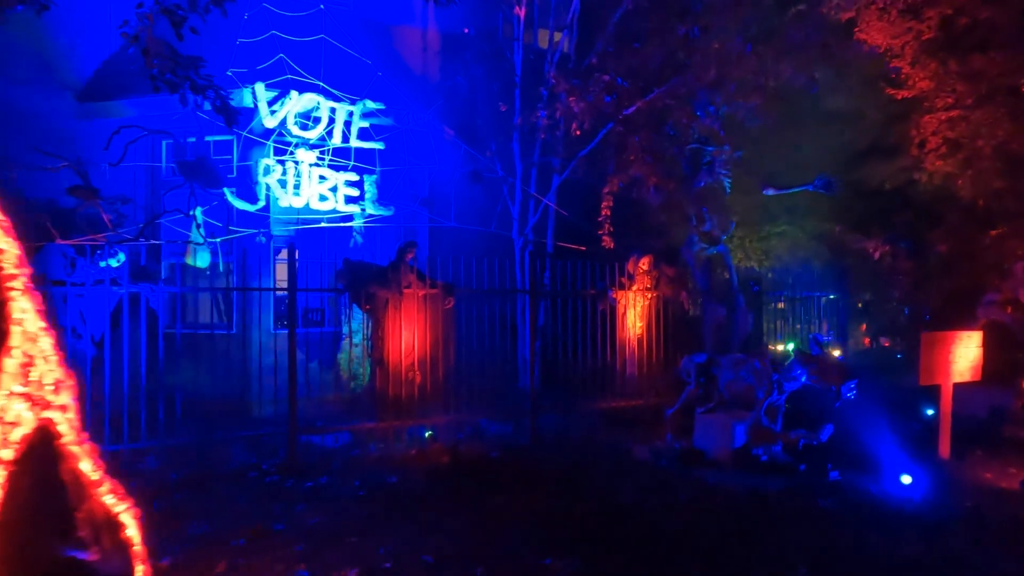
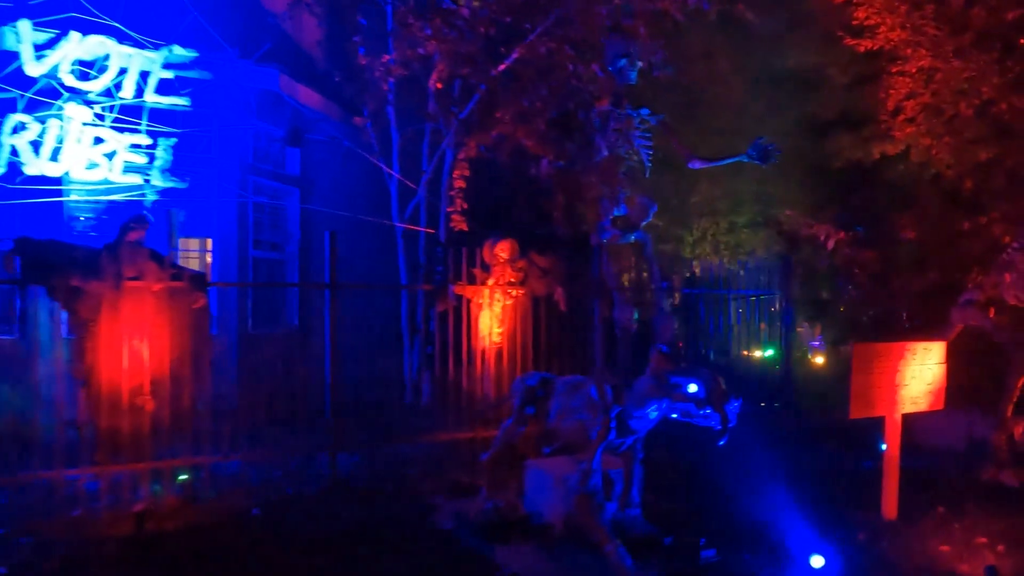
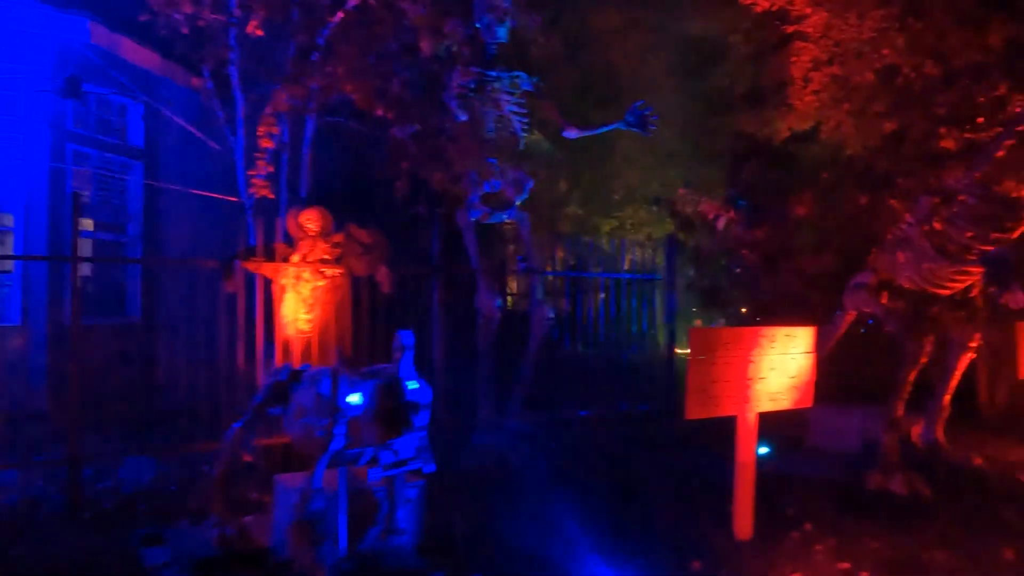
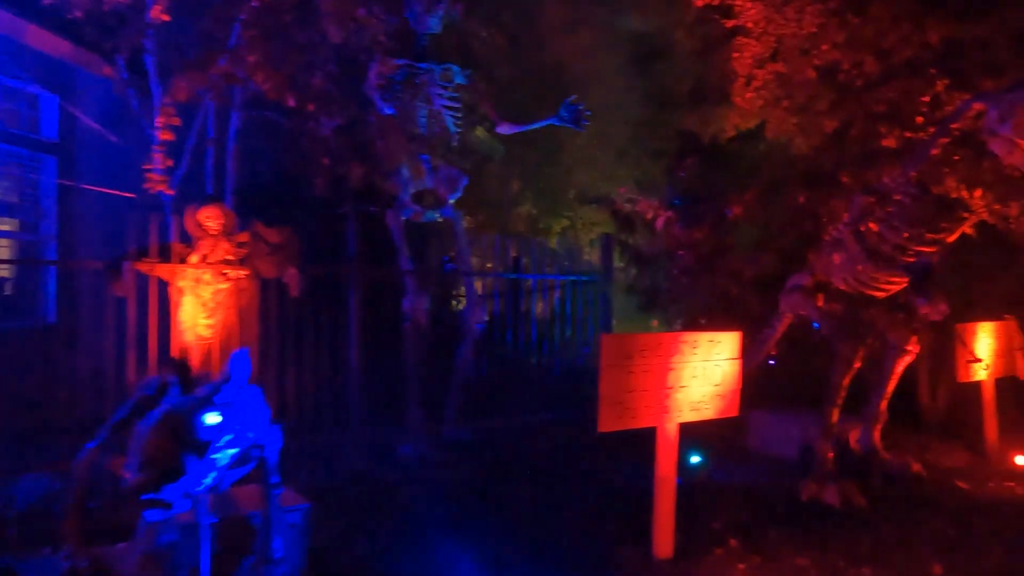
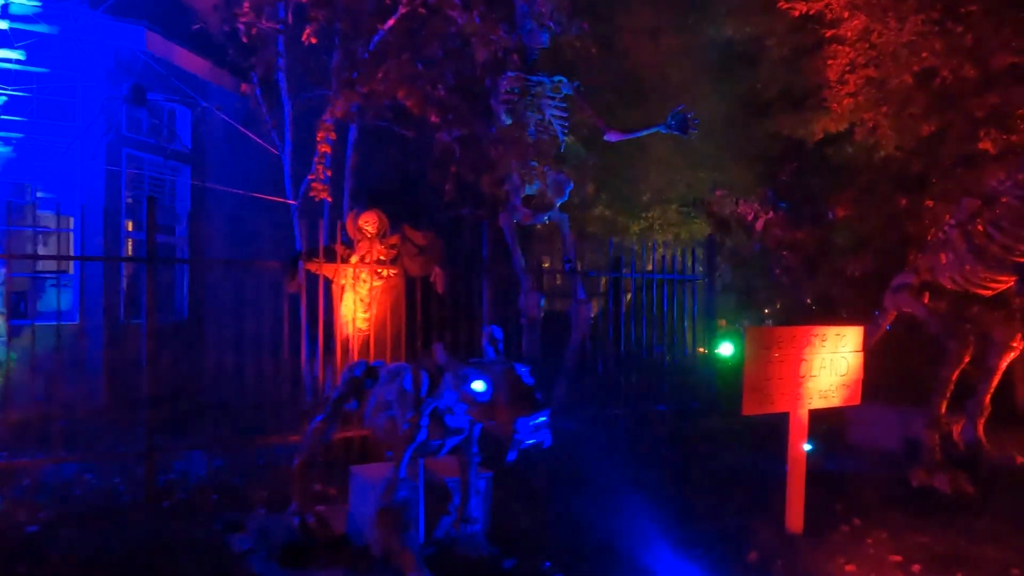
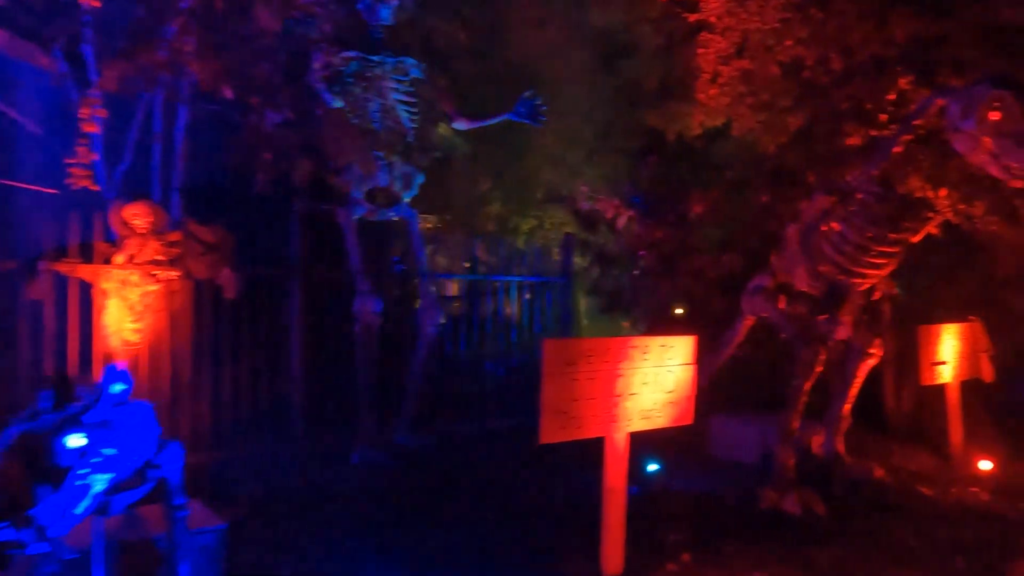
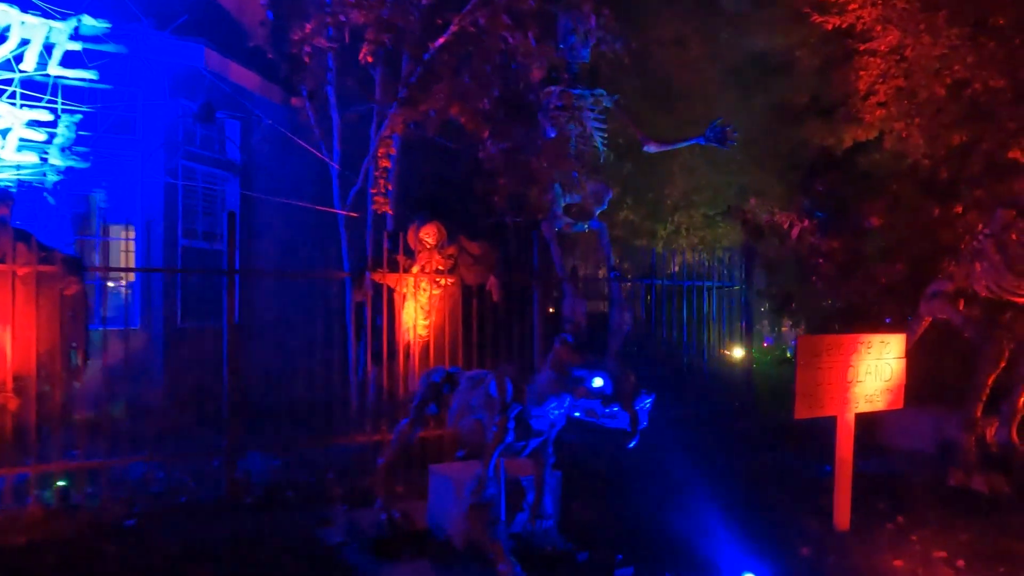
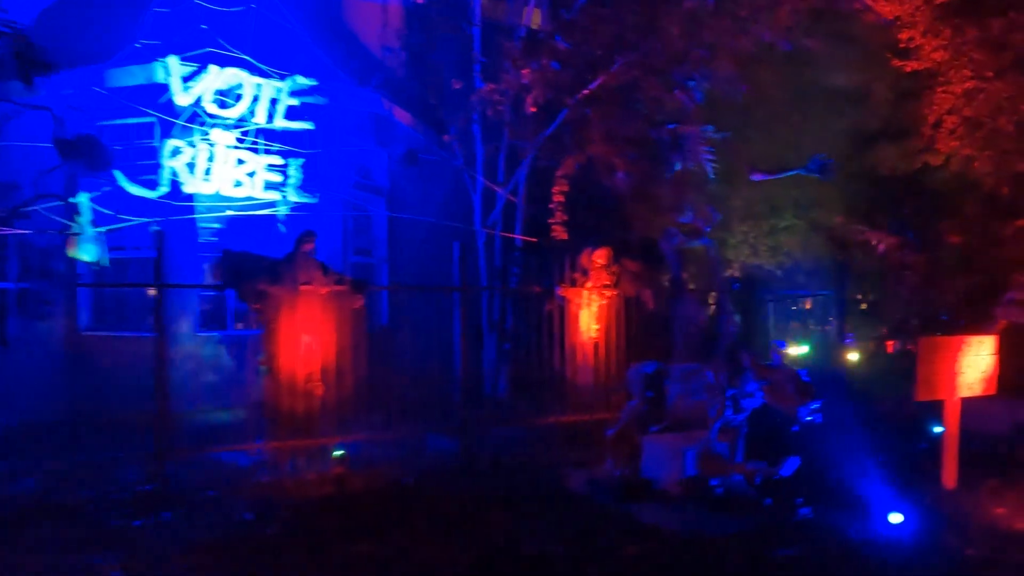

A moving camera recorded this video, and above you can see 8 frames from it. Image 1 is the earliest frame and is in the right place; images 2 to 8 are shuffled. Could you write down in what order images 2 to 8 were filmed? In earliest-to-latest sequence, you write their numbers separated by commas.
8, 2, 7, 5, 3, 4, 6
